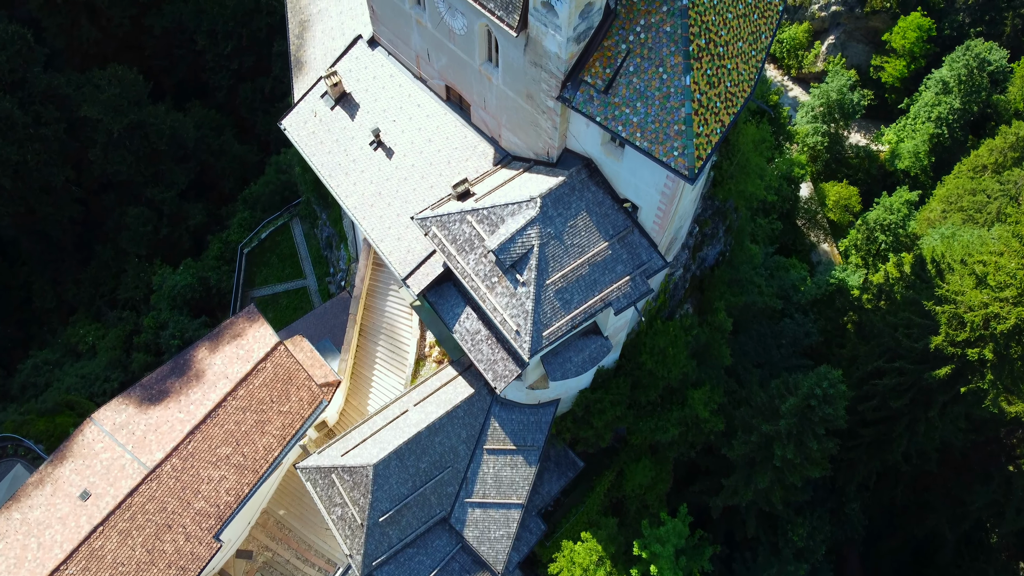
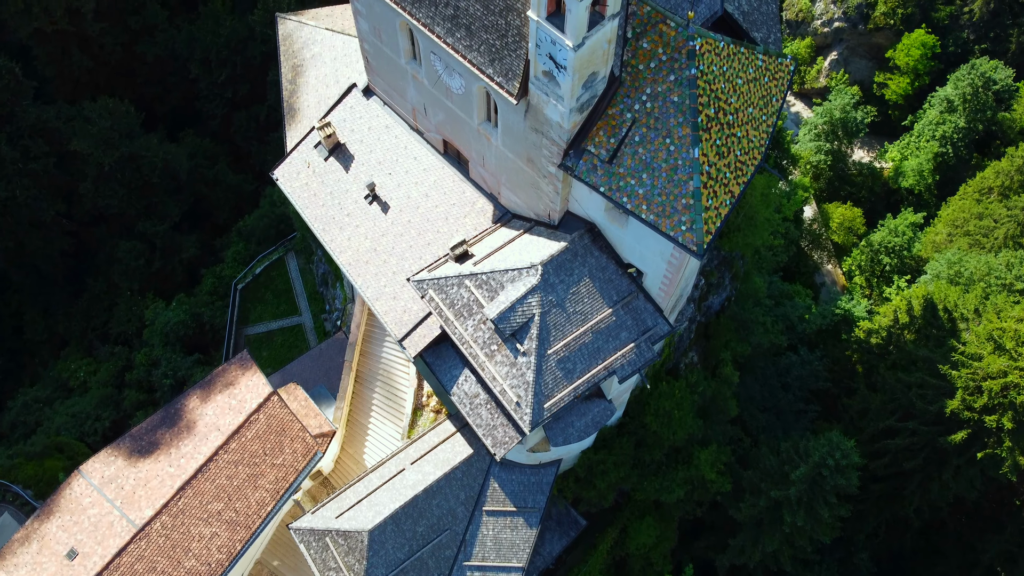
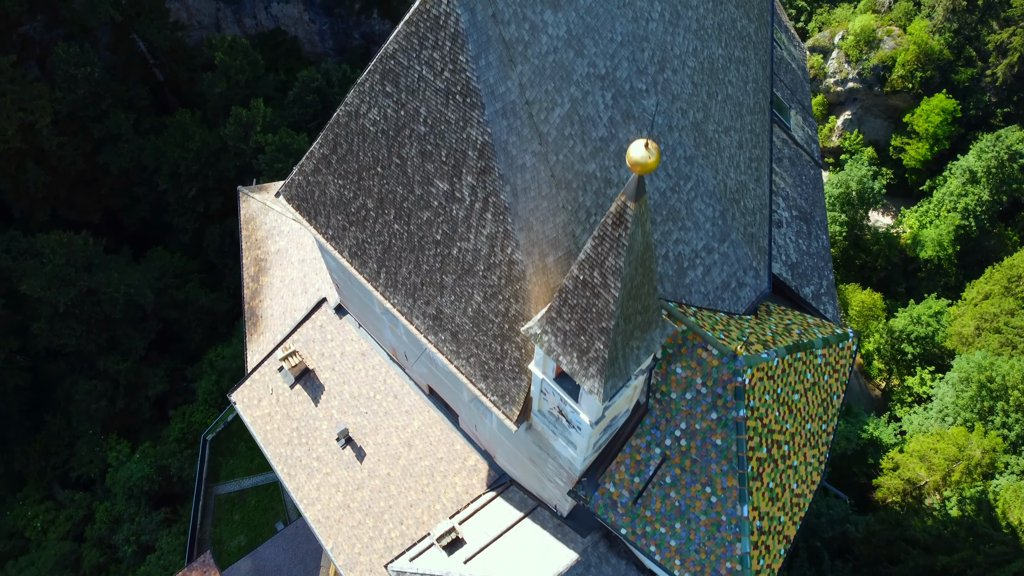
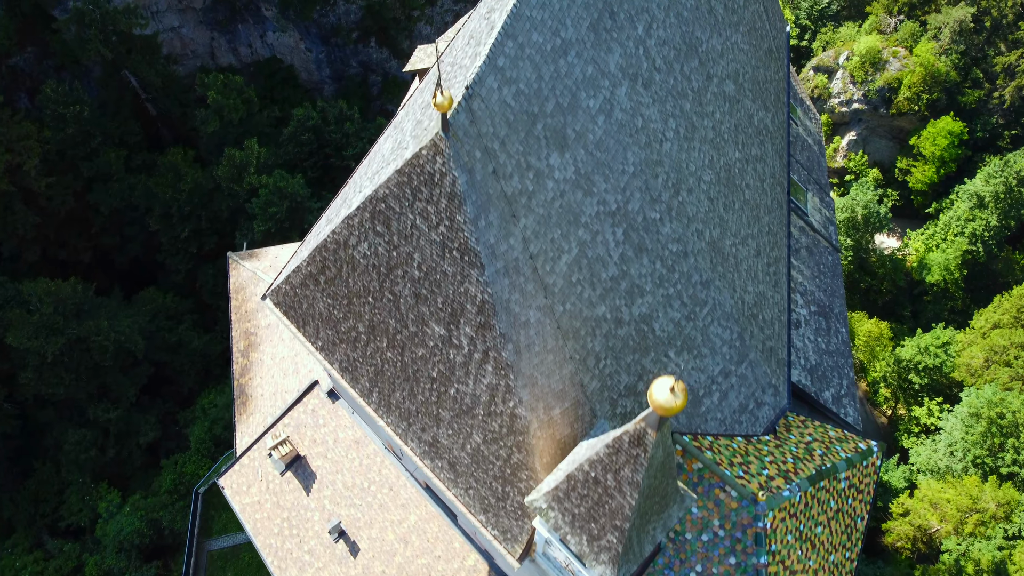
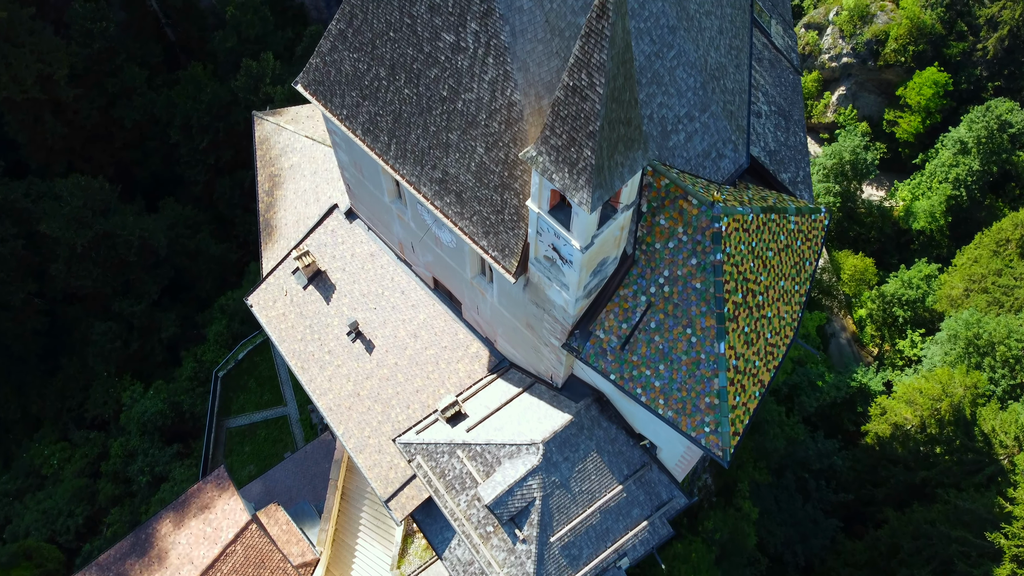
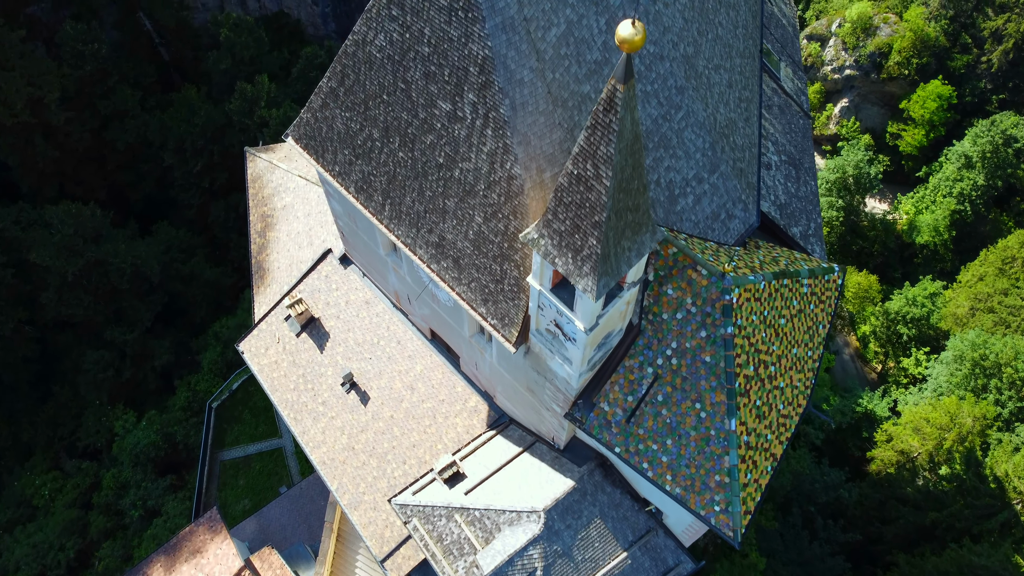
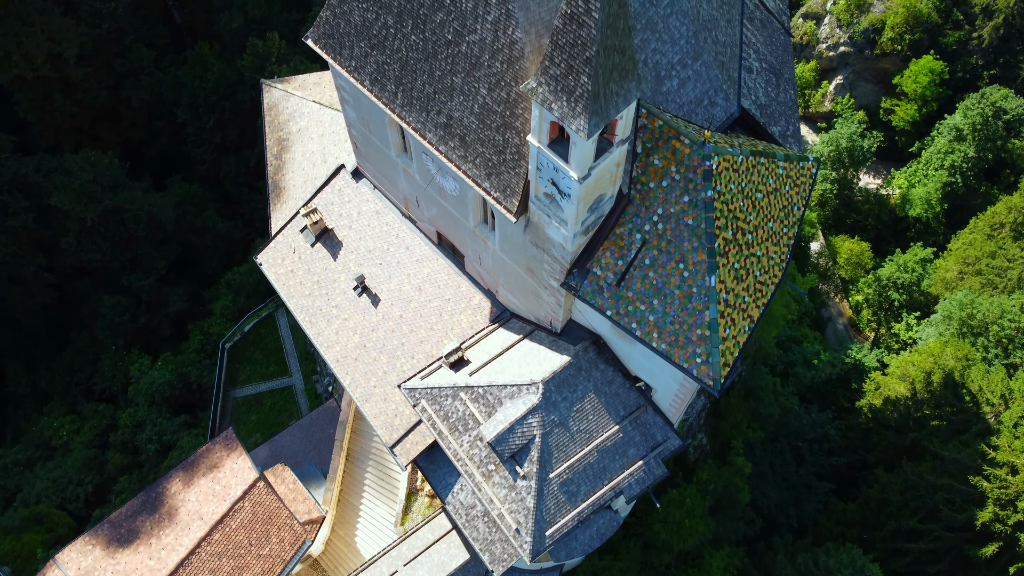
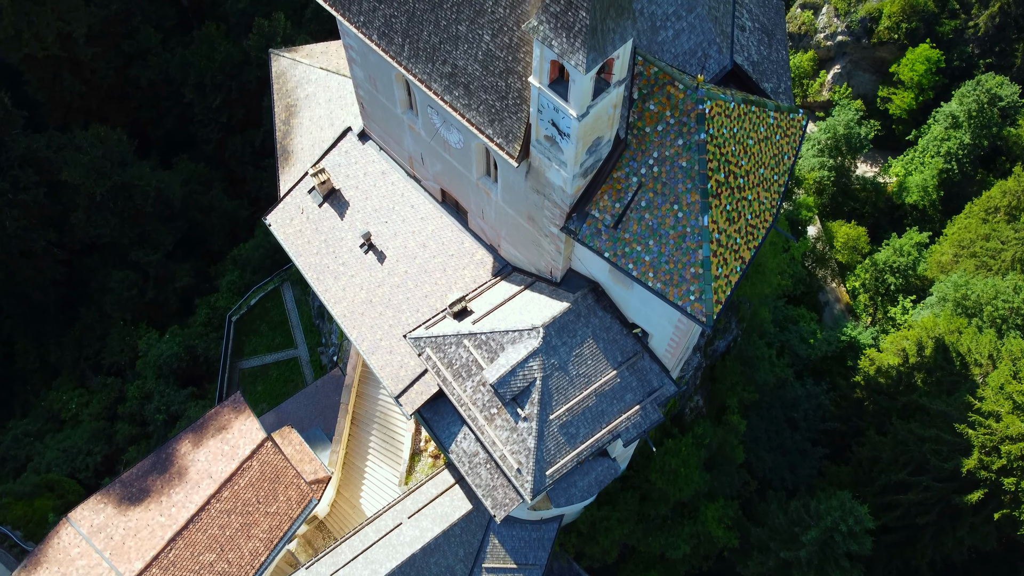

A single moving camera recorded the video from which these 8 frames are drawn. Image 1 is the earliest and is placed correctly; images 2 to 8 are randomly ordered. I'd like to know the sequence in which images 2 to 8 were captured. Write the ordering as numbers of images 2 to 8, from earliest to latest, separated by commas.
2, 8, 7, 5, 6, 3, 4
